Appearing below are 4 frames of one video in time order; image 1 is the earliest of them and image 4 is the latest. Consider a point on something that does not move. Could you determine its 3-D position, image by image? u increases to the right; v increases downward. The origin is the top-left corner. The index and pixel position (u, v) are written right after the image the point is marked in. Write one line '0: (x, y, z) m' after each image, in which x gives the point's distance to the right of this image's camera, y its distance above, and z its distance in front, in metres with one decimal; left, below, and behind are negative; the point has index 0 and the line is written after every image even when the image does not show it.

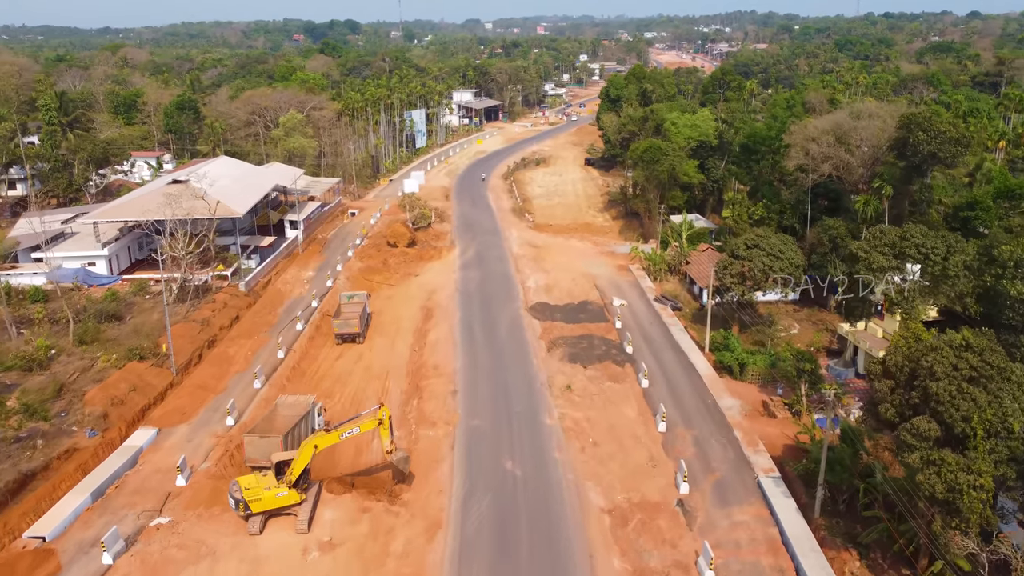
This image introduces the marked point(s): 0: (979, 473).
0: (+8.6, -3.4, +14.6) m
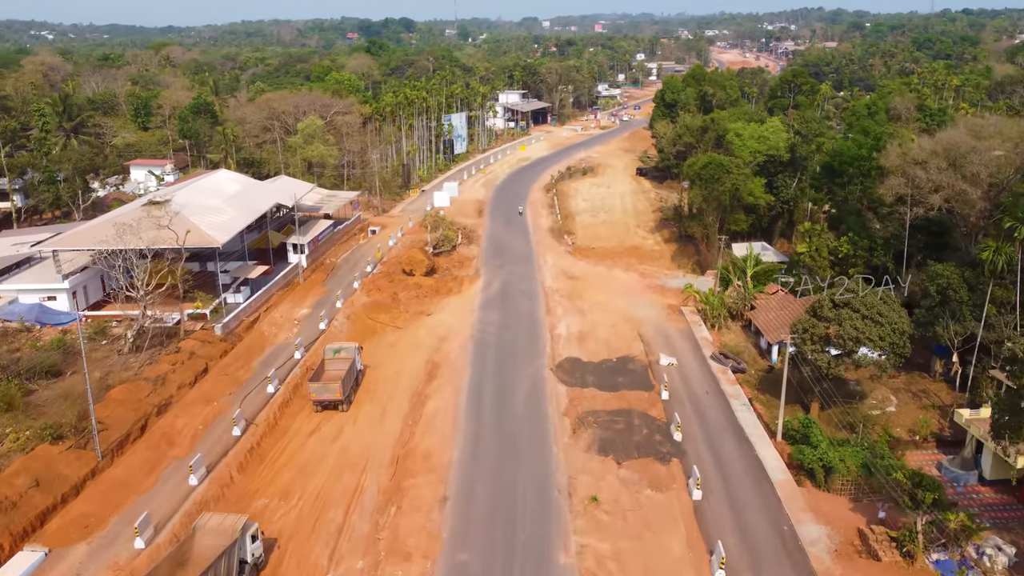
0: (+7.9, -5.6, +7.4) m
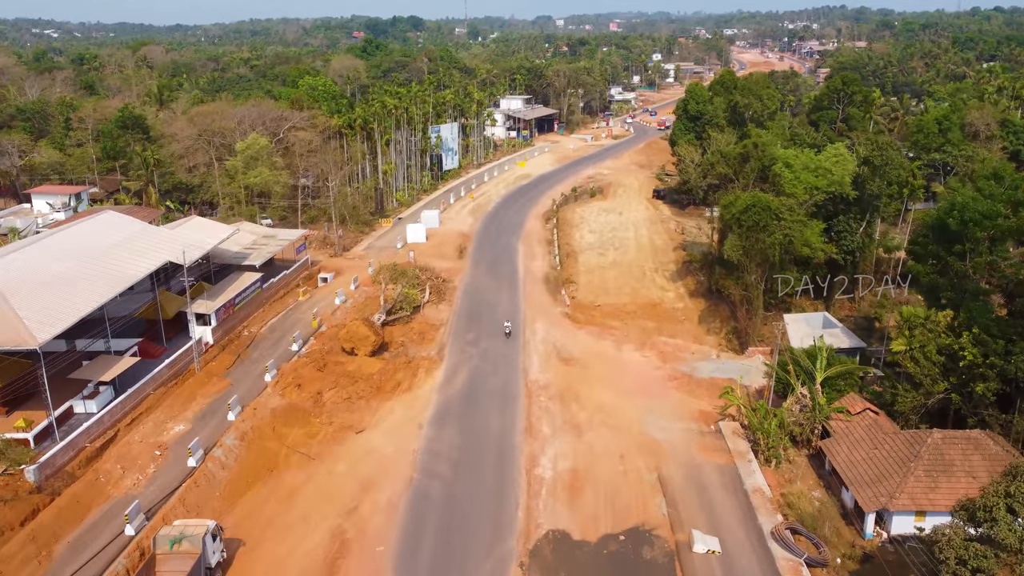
0: (+6.2, -9.1, -3.6) m
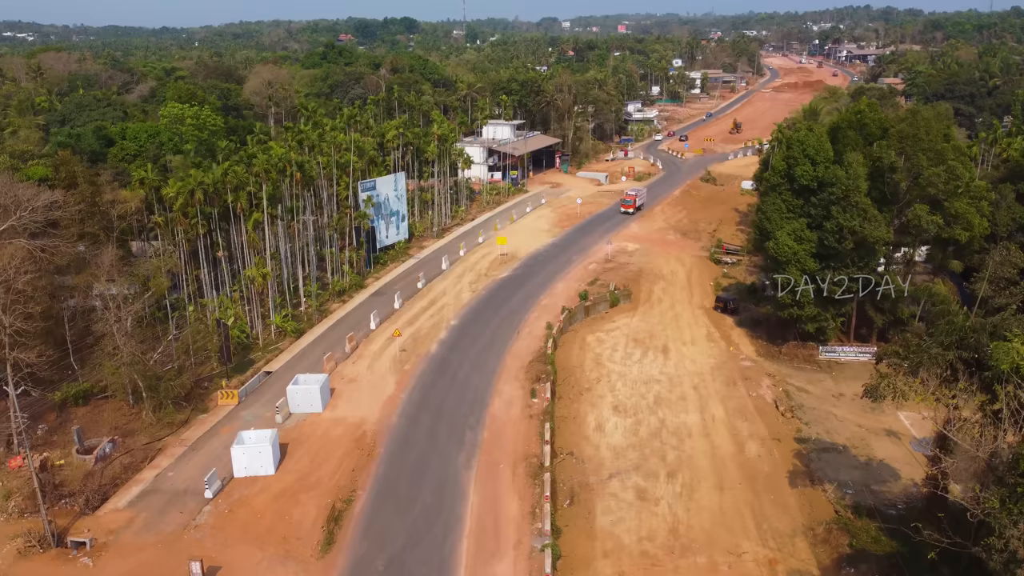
0: (+4.1, -17.5, -30.1) m
